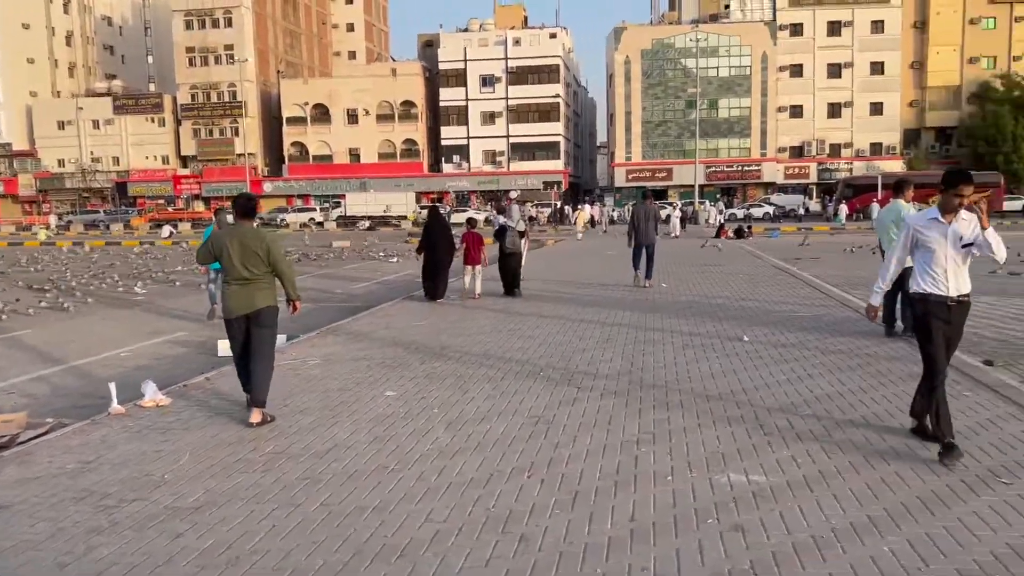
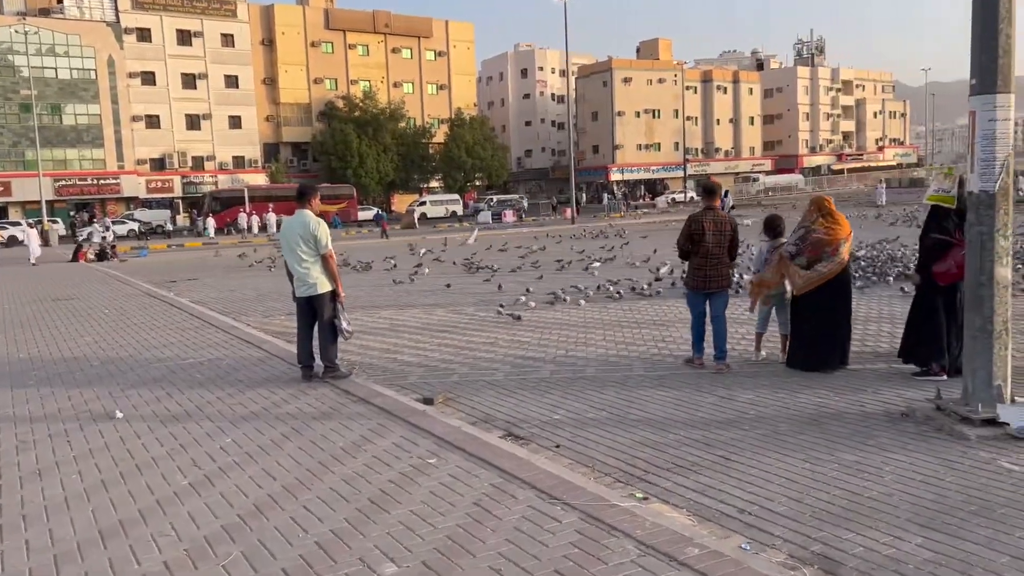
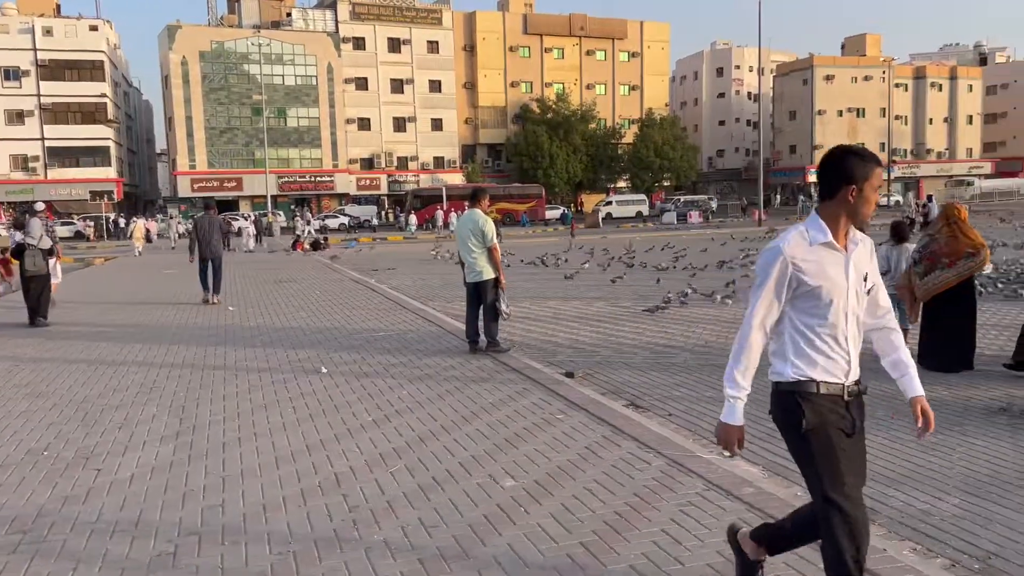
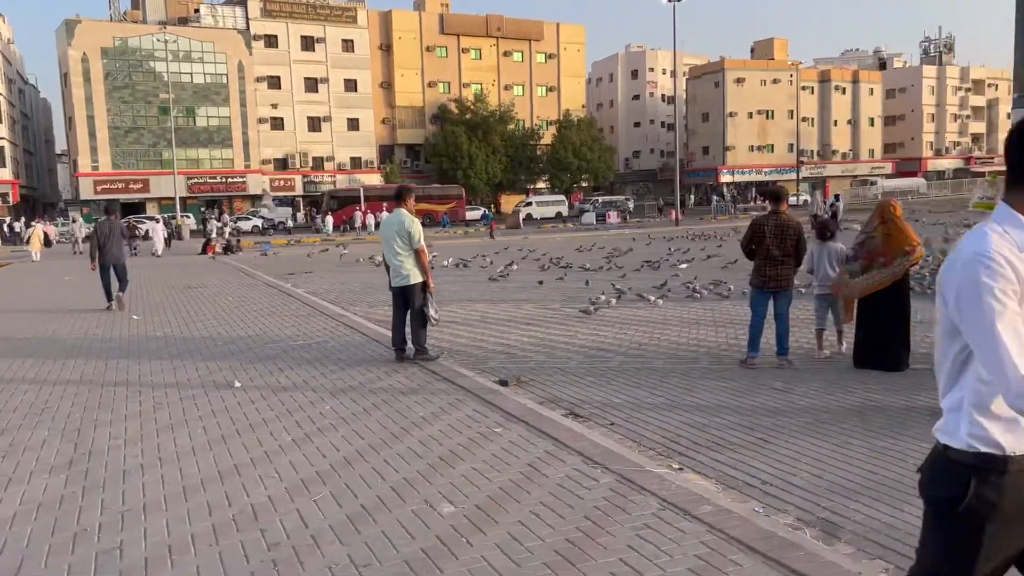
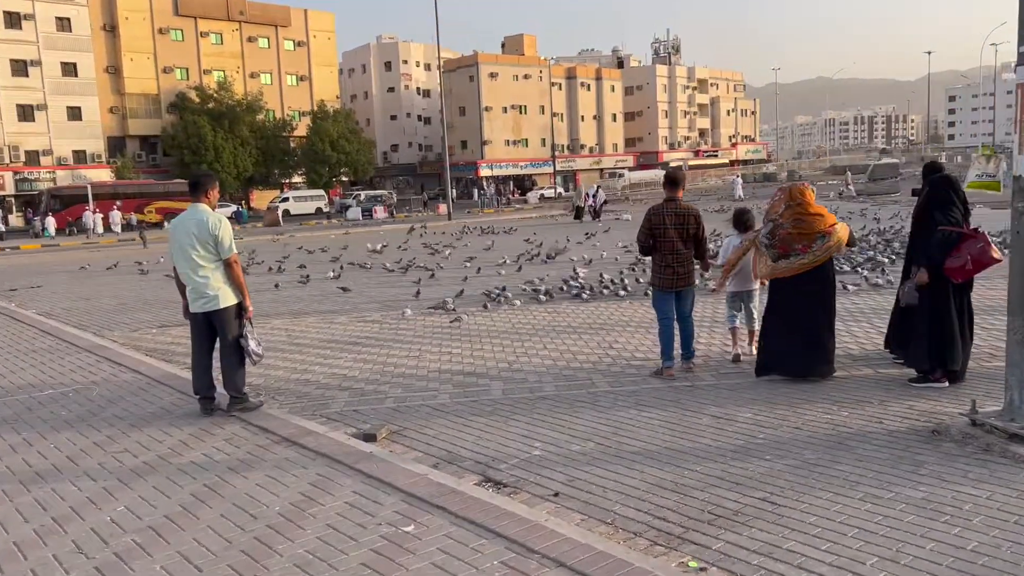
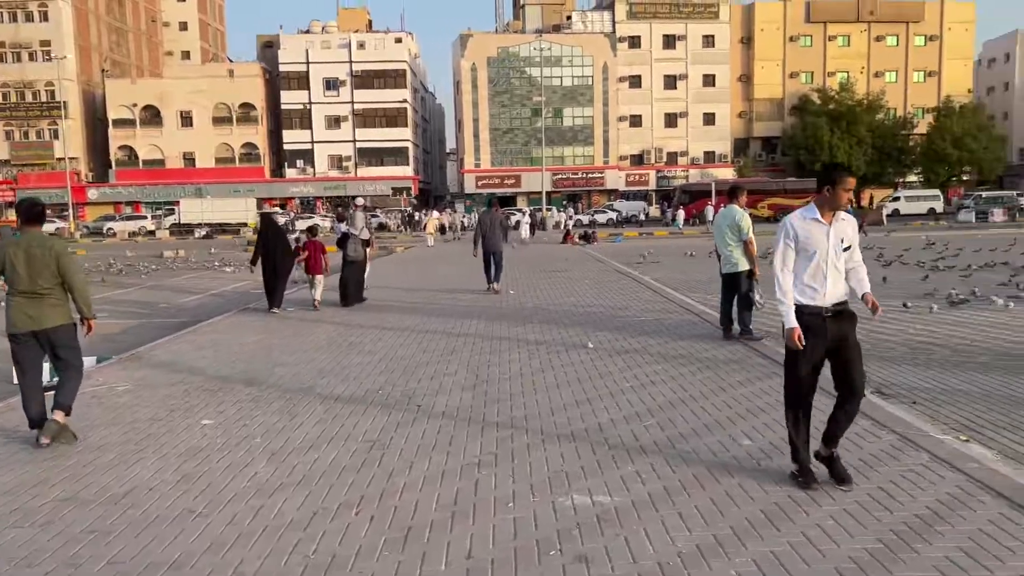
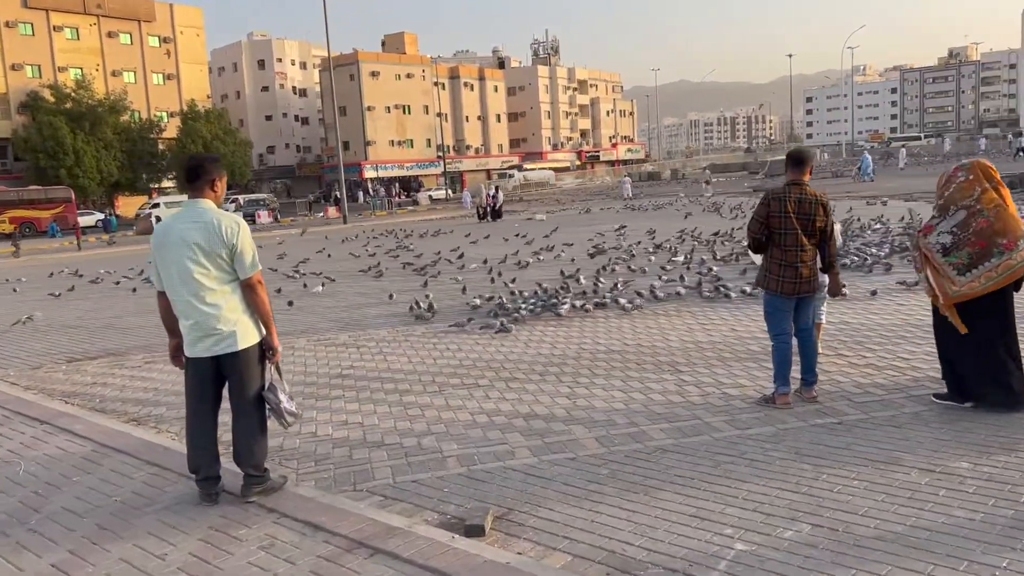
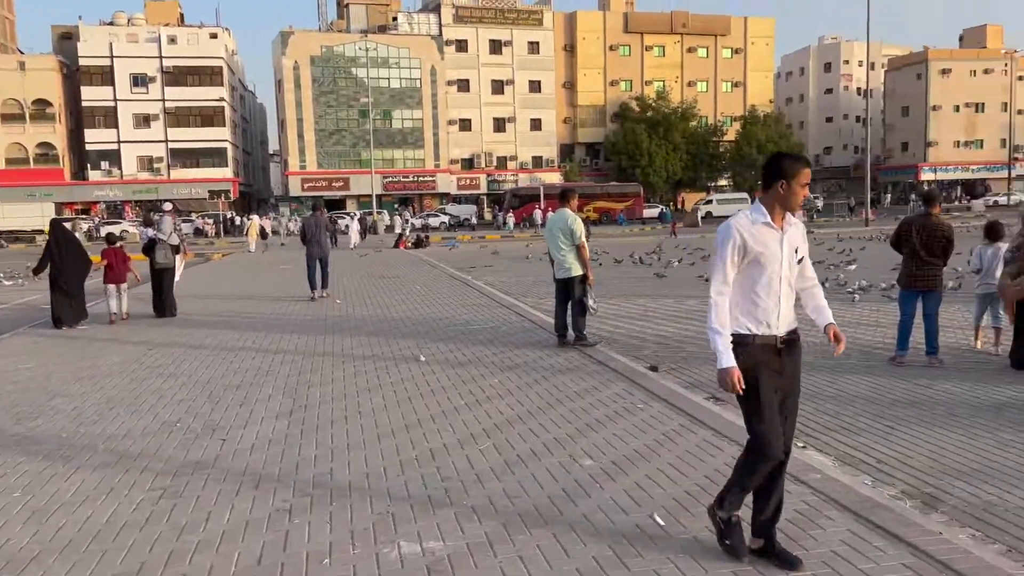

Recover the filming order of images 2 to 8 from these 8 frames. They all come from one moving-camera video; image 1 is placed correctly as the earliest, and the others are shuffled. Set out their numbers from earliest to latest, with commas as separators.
6, 8, 3, 4, 2, 5, 7
